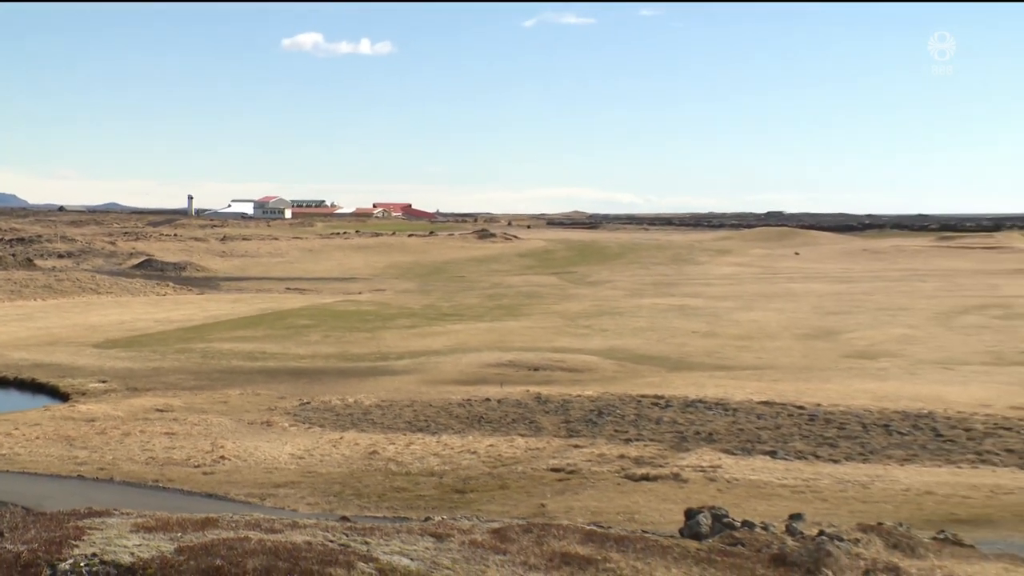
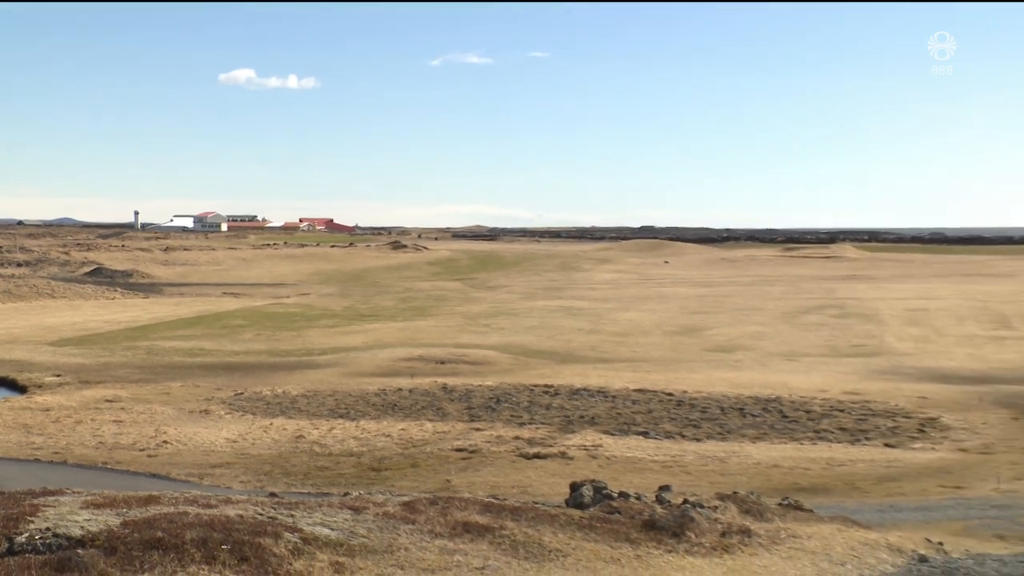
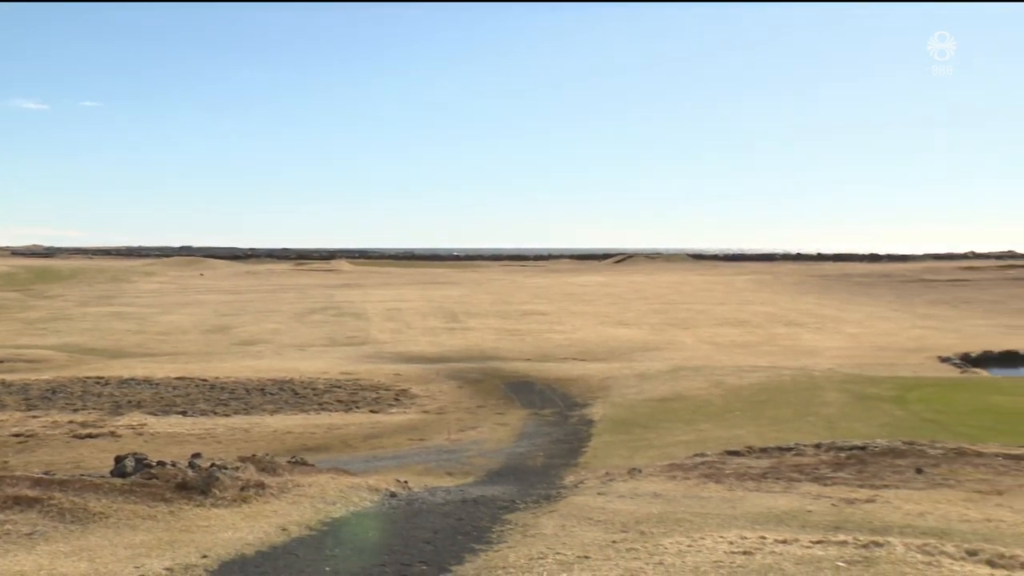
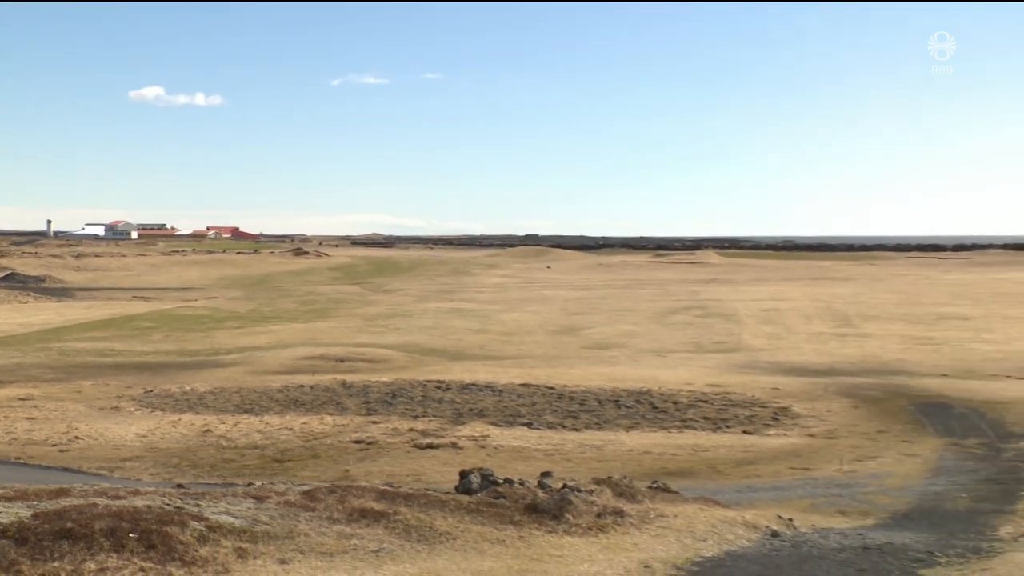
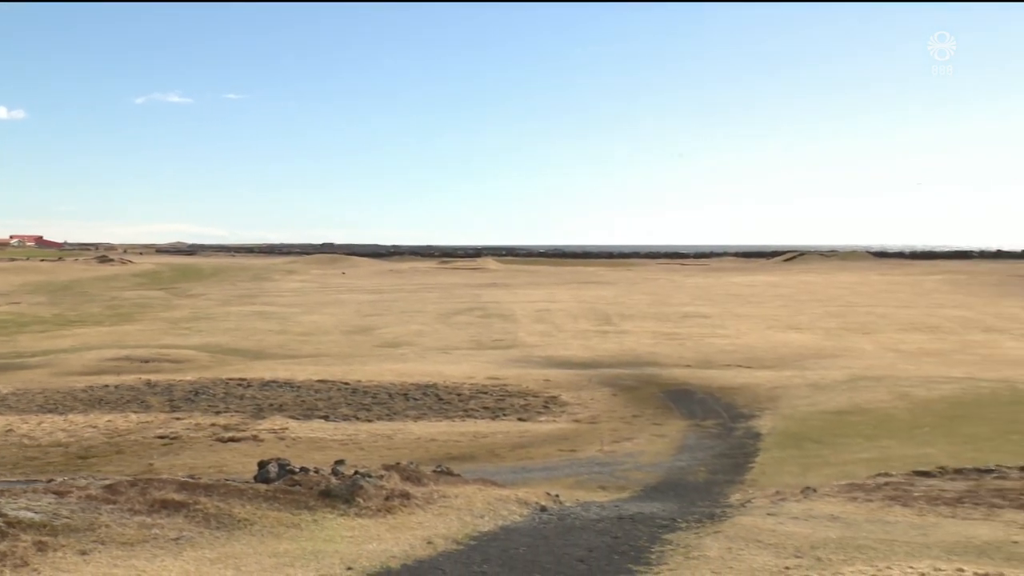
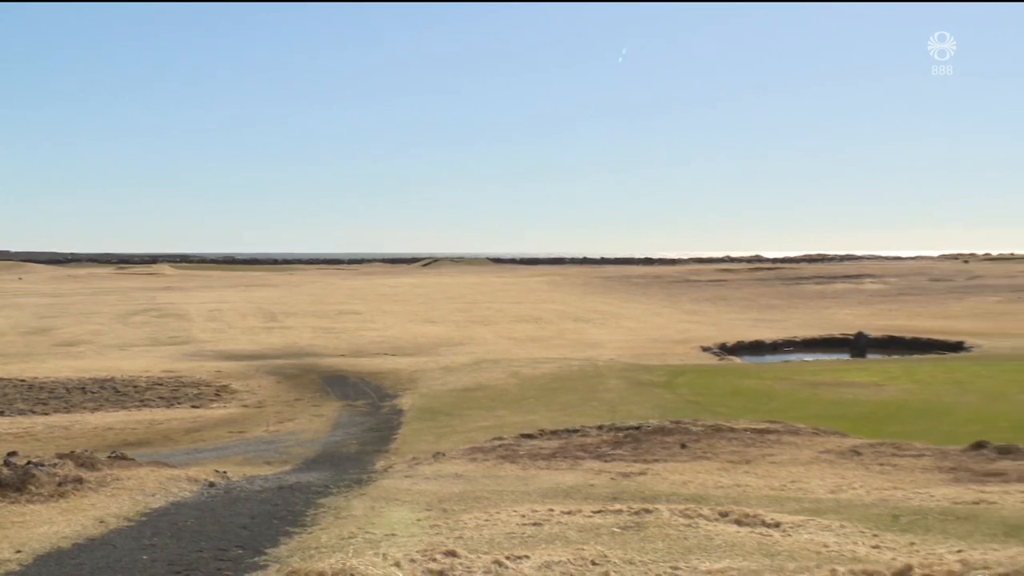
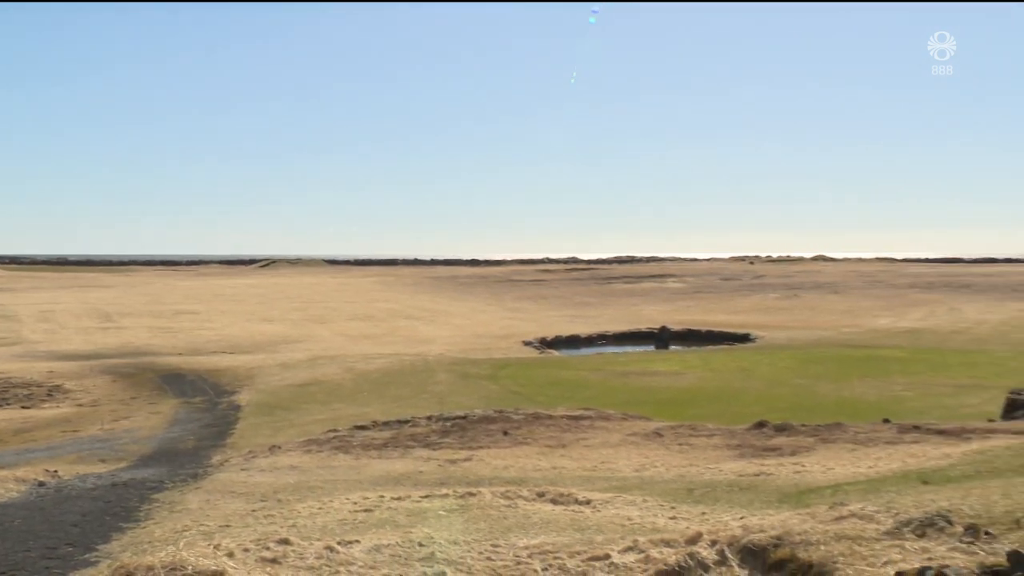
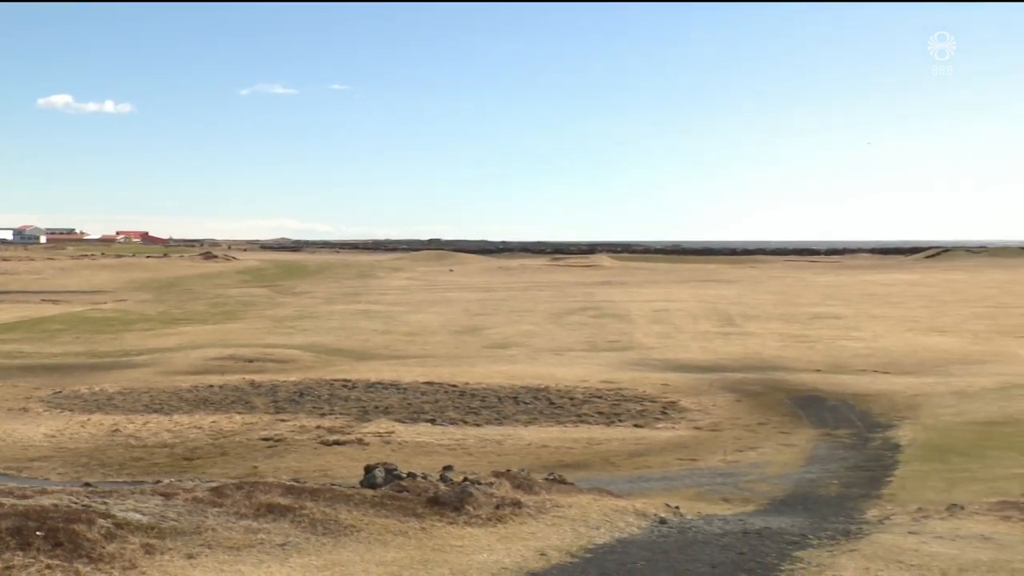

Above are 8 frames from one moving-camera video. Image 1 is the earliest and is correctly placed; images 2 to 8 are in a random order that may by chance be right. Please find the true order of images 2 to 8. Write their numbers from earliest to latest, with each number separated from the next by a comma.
2, 4, 8, 5, 3, 6, 7
